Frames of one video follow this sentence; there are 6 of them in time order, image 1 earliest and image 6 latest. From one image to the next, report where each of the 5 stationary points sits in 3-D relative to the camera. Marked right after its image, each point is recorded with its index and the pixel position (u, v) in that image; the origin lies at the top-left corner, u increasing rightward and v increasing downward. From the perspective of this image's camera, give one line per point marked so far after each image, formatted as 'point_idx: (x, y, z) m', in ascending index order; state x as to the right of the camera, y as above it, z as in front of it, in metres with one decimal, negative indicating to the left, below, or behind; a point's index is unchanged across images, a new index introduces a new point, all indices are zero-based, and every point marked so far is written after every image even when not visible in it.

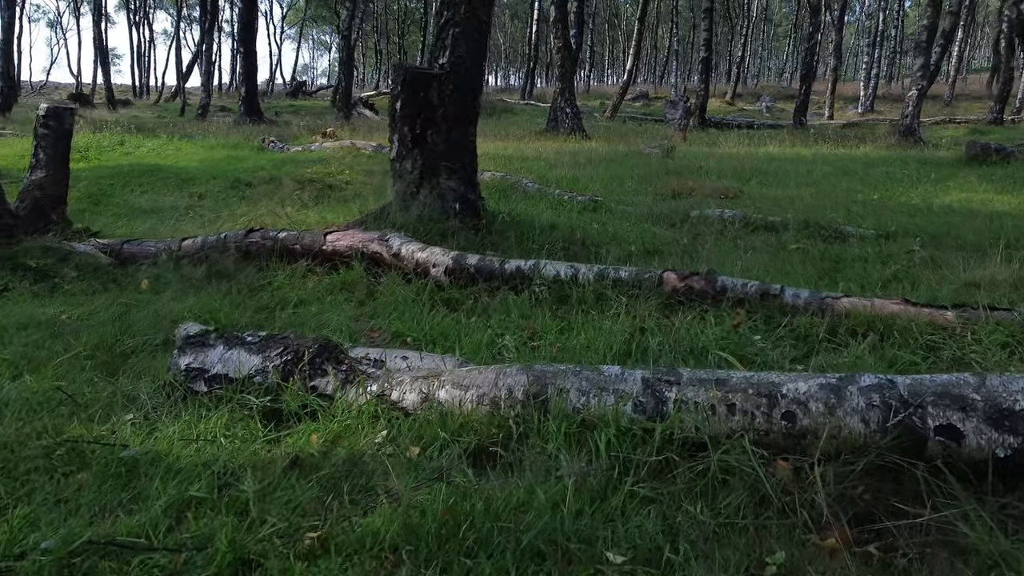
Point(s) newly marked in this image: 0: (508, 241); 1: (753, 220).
0: (0.0, +0.4, +6.4) m
1: (+2.2, +0.6, +7.5) m
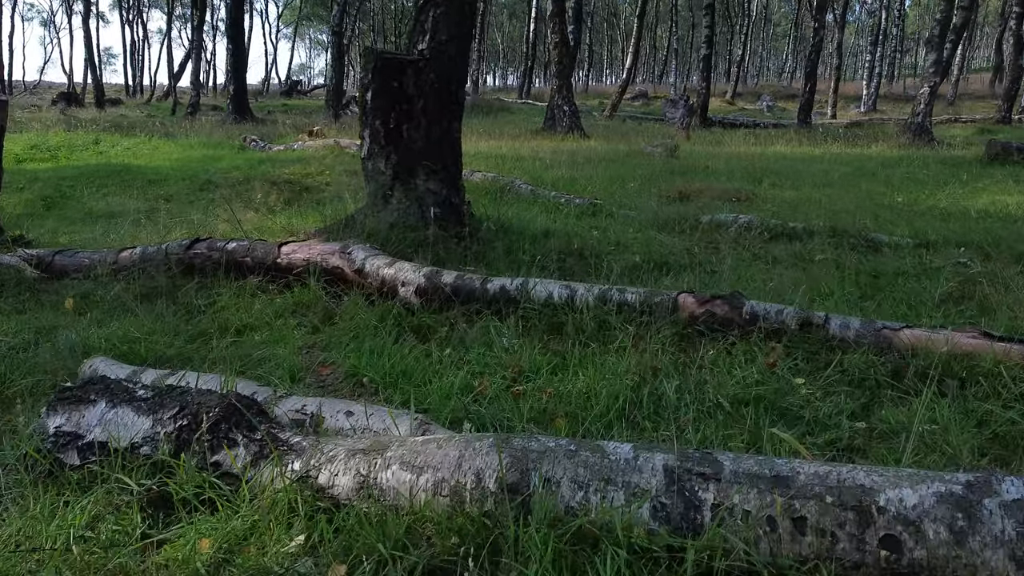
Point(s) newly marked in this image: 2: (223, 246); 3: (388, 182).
0: (-0.1, +0.2, +5.6) m
1: (+2.1, +0.5, +6.7) m
2: (-1.8, +0.3, +5.0) m
3: (-0.9, +0.7, +5.8) m
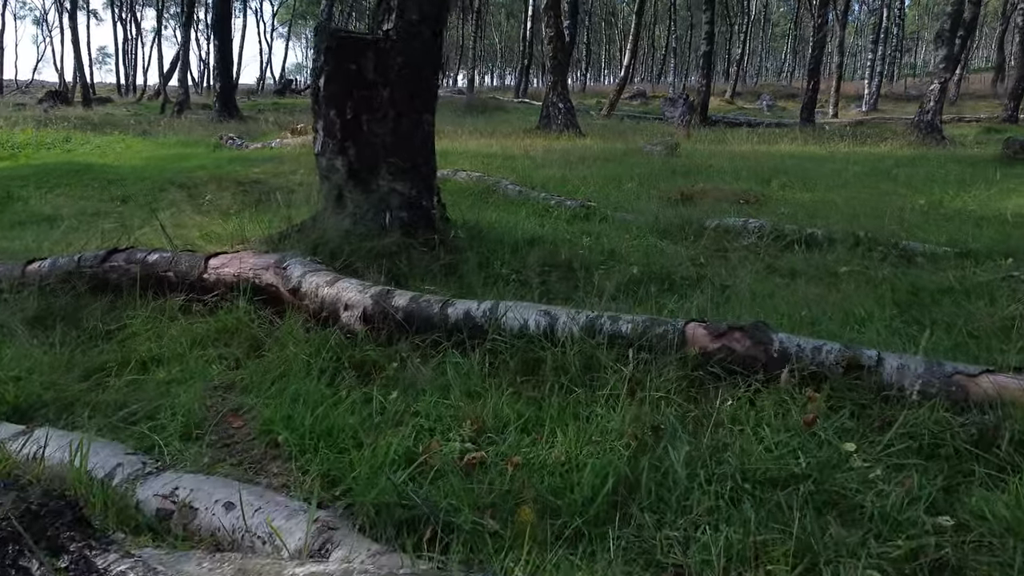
0: (-0.3, +0.1, +4.8) m
1: (+2.0, +0.4, +5.9) m
2: (-1.9, +0.2, +4.2) m
3: (-1.0, +0.6, +5.0) m
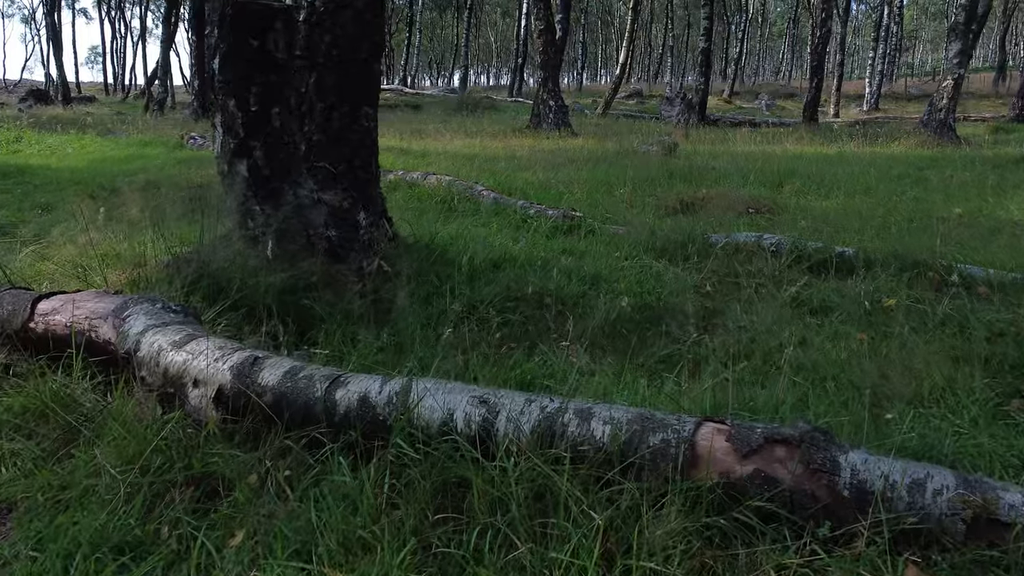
0: (-0.5, 0.0, +3.7) m
1: (+1.7, +0.2, +4.8) m
2: (-2.1, 0.0, +3.1) m
3: (-1.2, +0.5, +3.9) m
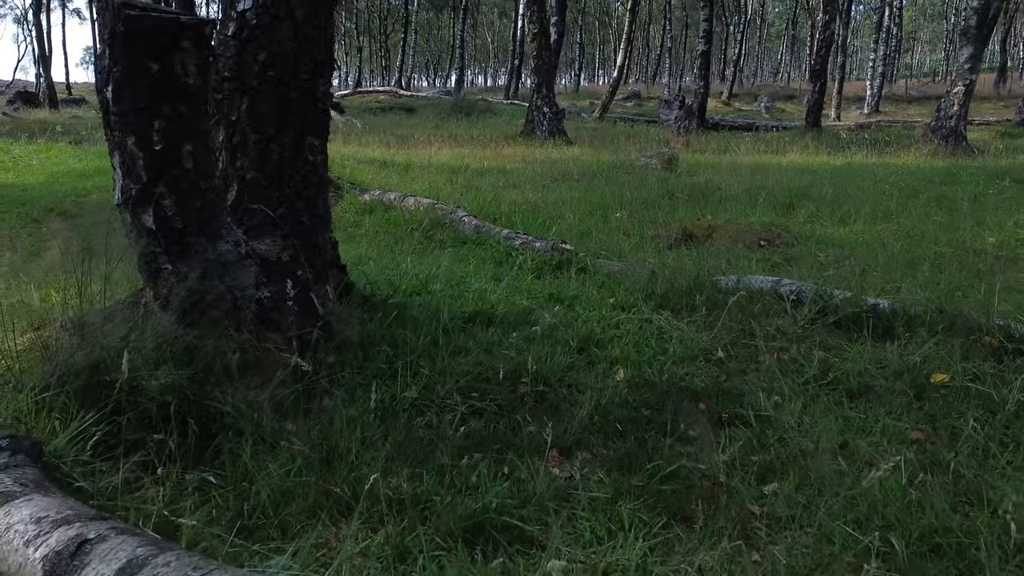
0: (-0.6, -0.3, +3.0) m
1: (+1.6, -0.1, +4.1) m
2: (-2.2, -0.3, +2.4) m
3: (-1.3, +0.2, +3.2) m
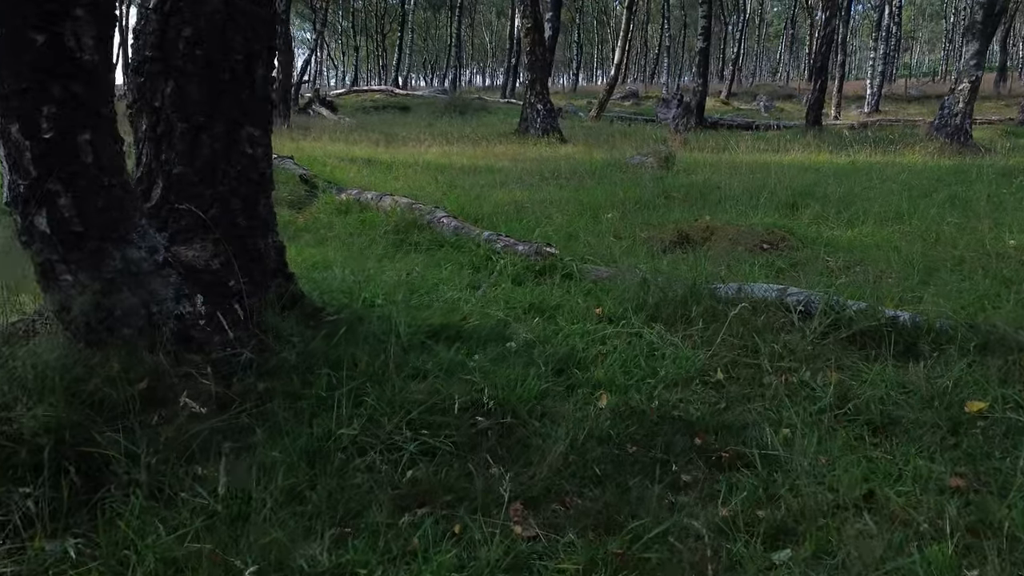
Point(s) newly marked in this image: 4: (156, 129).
0: (-0.7, -0.4, +2.5) m
1: (+1.5, -0.2, +3.6) m
2: (-2.3, -0.4, +1.9) m
3: (-1.5, +0.1, +2.7) m
4: (-1.3, +0.6, +3.1) m
